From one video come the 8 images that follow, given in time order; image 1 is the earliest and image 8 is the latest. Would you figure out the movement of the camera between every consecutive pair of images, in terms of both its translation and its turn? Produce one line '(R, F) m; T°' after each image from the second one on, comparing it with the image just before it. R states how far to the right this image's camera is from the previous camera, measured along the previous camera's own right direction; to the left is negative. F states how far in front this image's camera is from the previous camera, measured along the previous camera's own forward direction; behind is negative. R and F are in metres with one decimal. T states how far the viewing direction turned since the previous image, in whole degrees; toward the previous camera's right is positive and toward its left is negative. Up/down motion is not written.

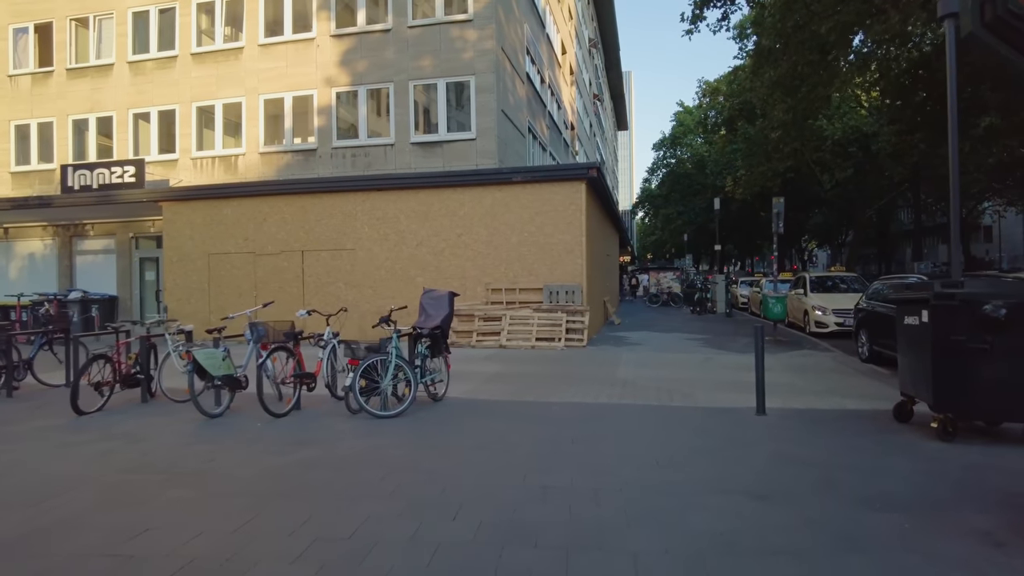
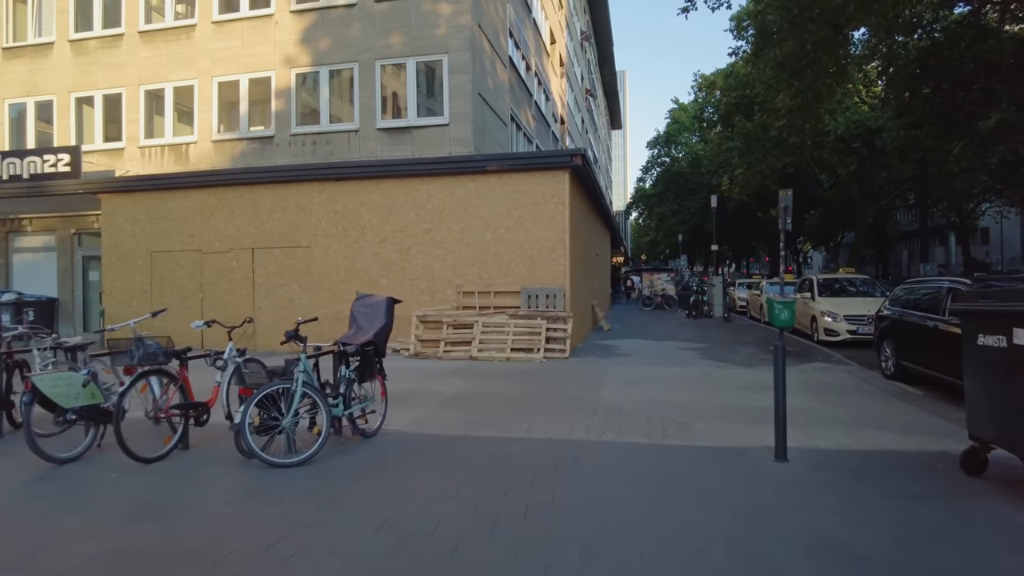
(+0.5, +1.9) m; 0°
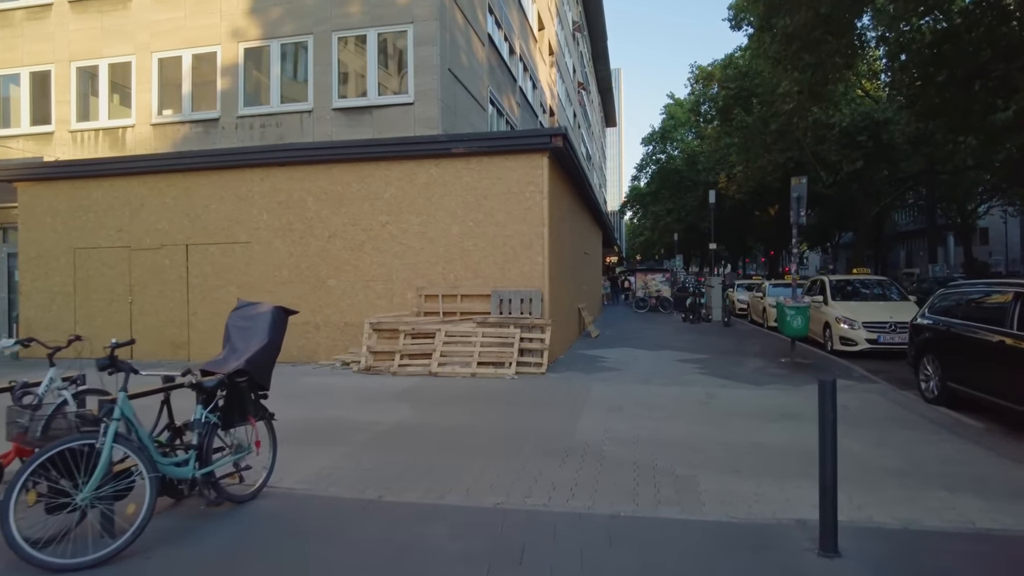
(+0.5, +2.0) m; 0°
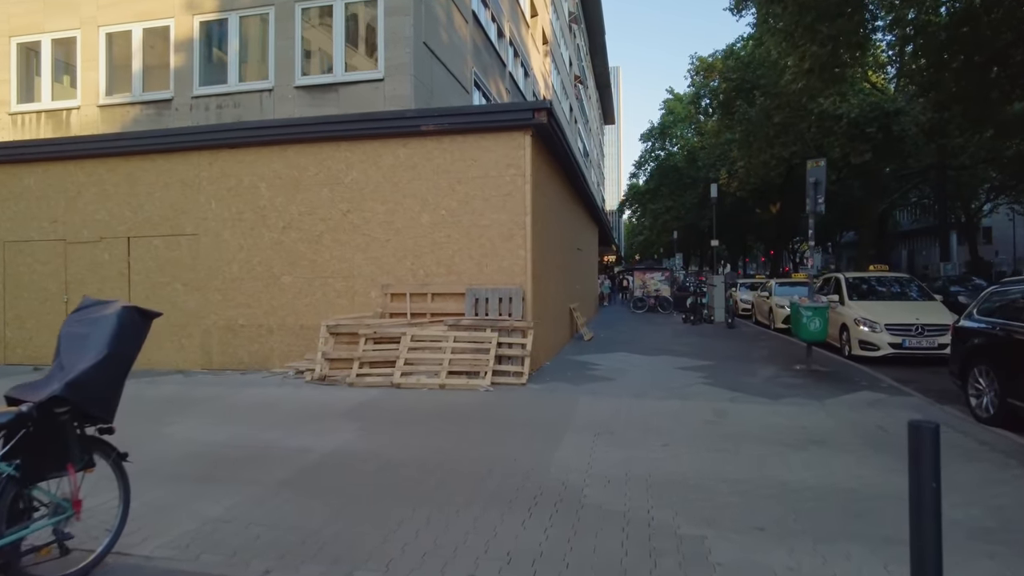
(+0.3, +1.5) m; 0°
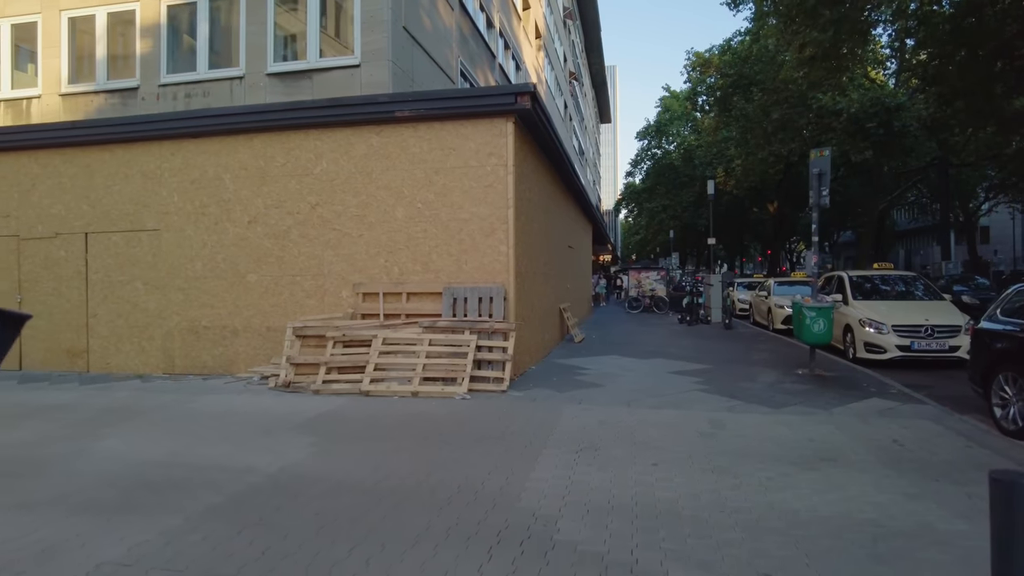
(+0.2, +0.8) m; 0°
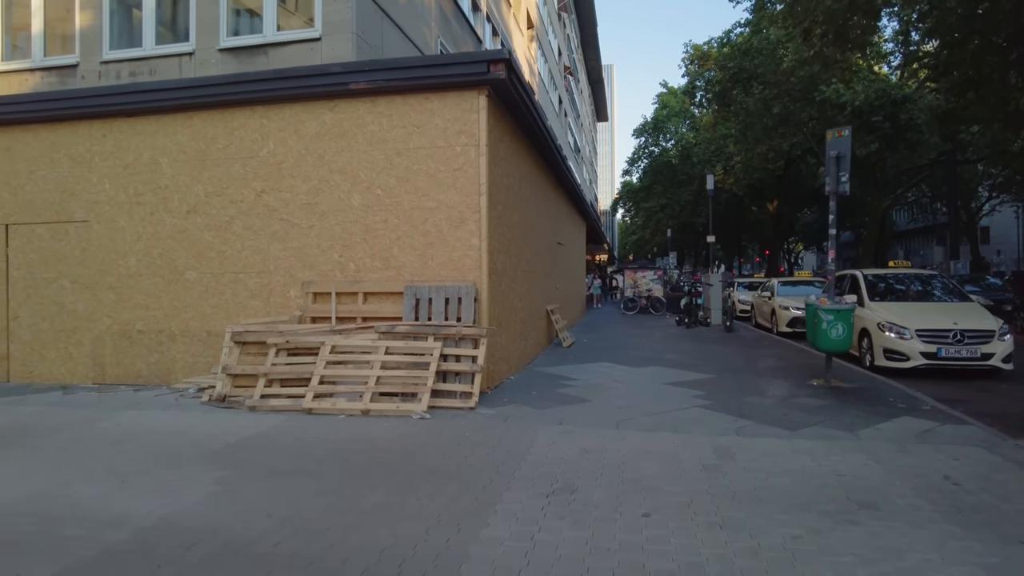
(+0.3, +1.3) m; 0°
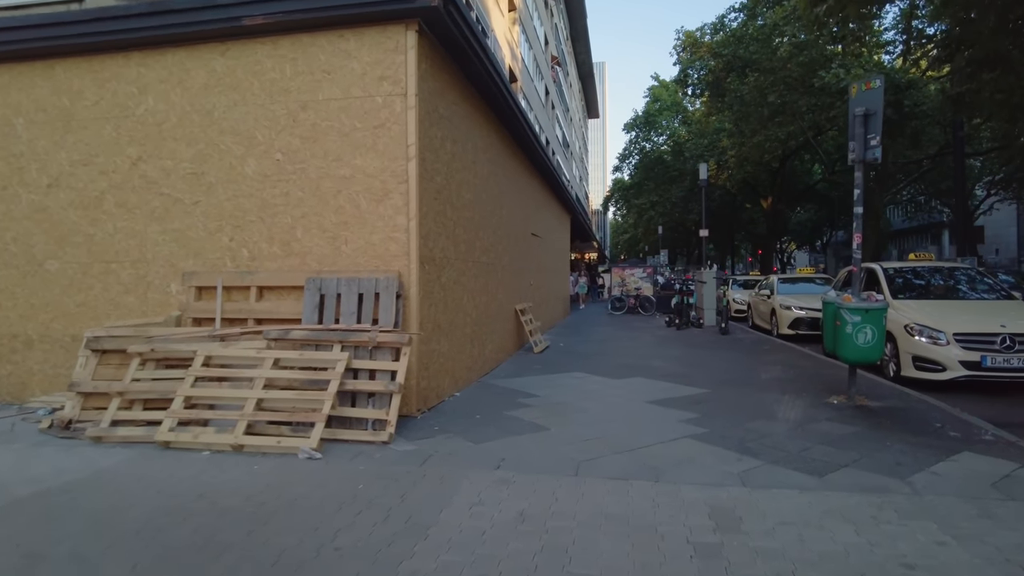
(+0.6, +1.9) m; +1°
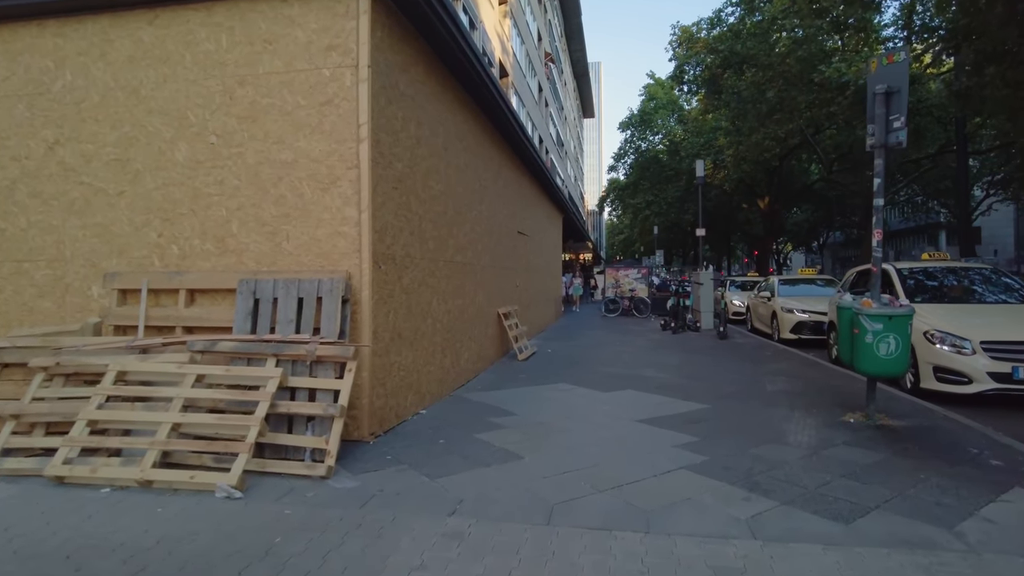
(+0.2, +0.9) m; 0°
